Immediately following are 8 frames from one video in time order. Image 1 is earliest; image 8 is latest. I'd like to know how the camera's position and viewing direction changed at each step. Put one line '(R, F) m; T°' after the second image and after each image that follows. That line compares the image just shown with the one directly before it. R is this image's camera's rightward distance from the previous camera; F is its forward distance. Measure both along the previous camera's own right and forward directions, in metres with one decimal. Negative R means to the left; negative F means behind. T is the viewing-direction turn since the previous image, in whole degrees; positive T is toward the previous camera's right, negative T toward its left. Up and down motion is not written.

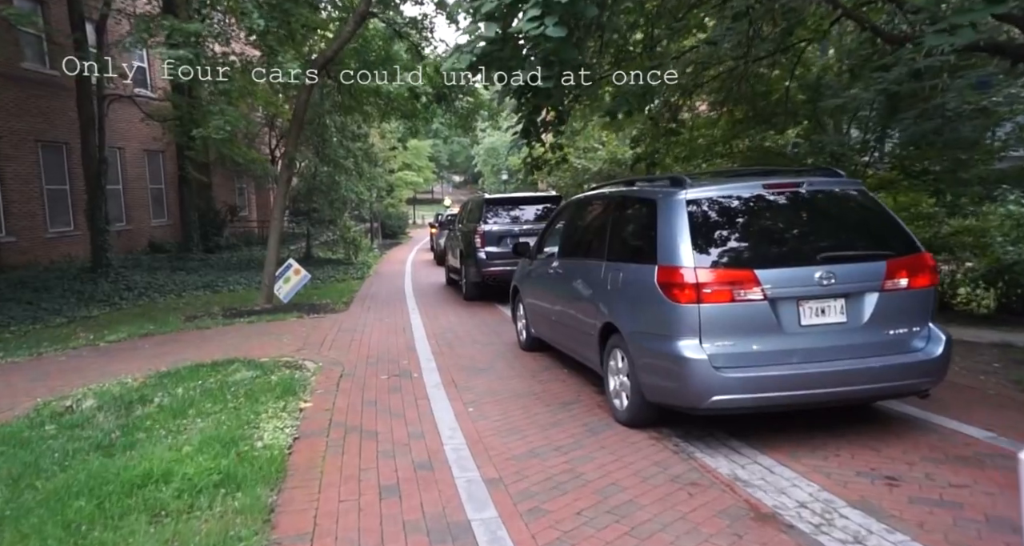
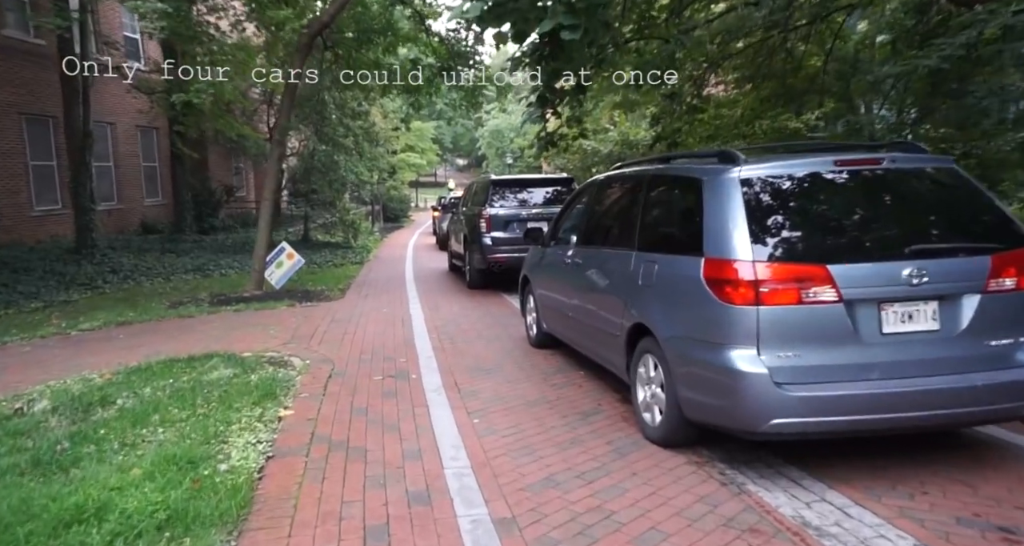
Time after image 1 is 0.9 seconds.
(-0.1, +0.7) m; 0°
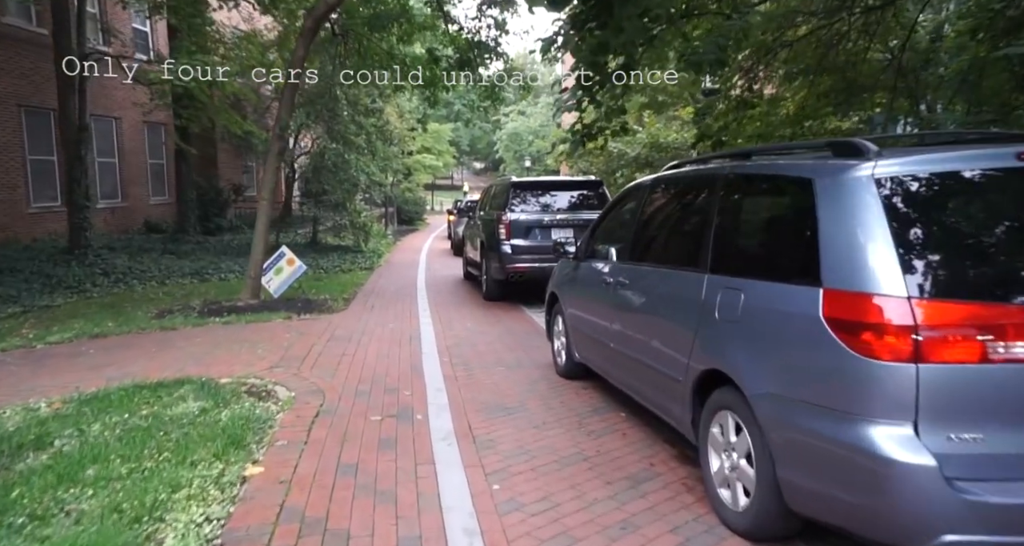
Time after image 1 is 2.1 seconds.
(-0.1, +1.0) m; -1°
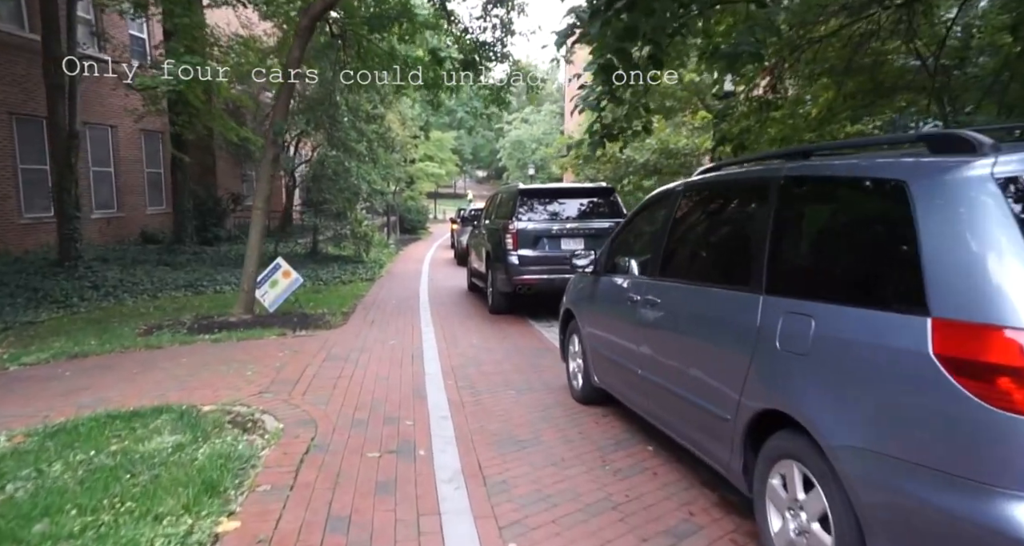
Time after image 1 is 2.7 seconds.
(-0.1, +0.5) m; 0°
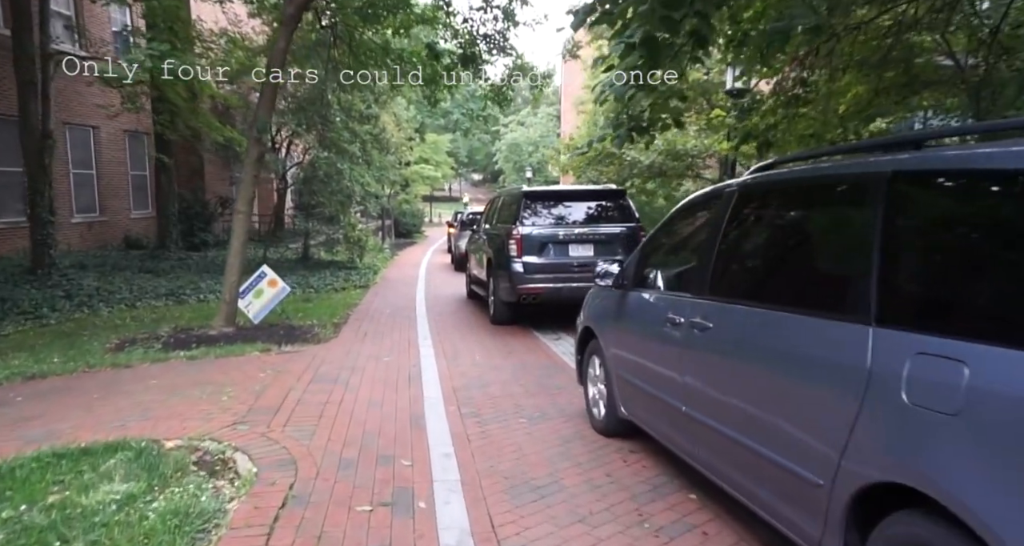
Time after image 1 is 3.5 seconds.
(-0.1, +0.7) m; 0°
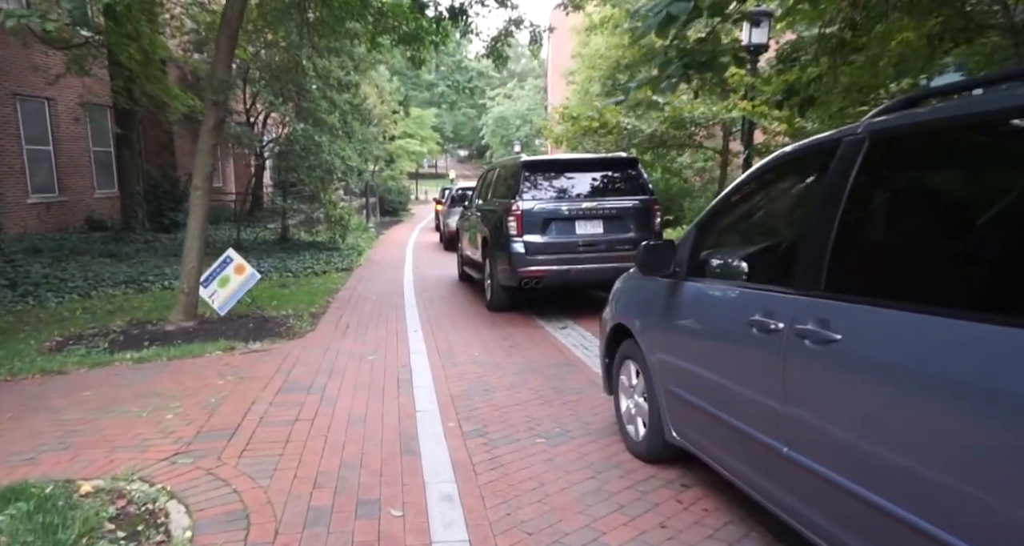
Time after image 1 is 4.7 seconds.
(-0.2, +1.0) m; +1°
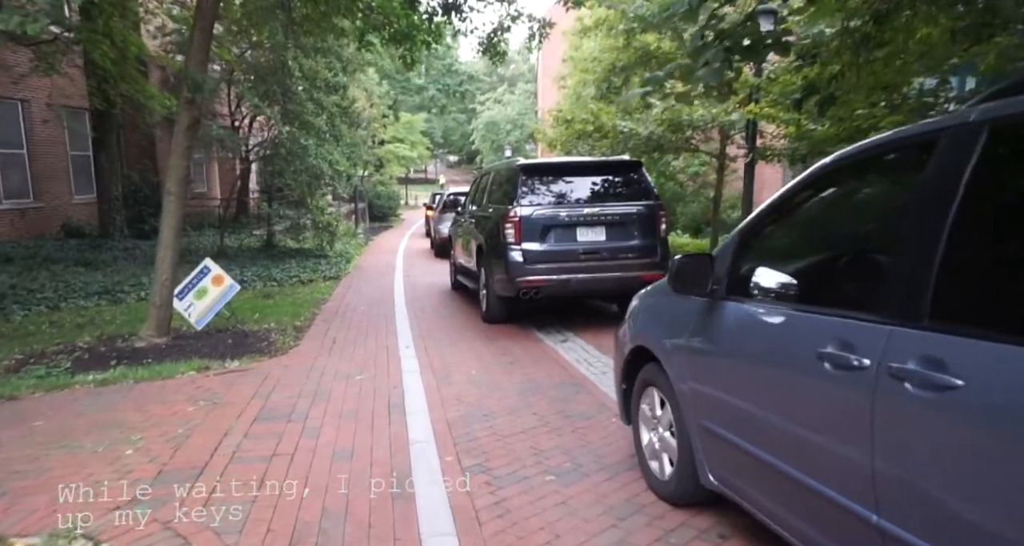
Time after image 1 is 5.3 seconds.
(-0.1, +0.5) m; +1°
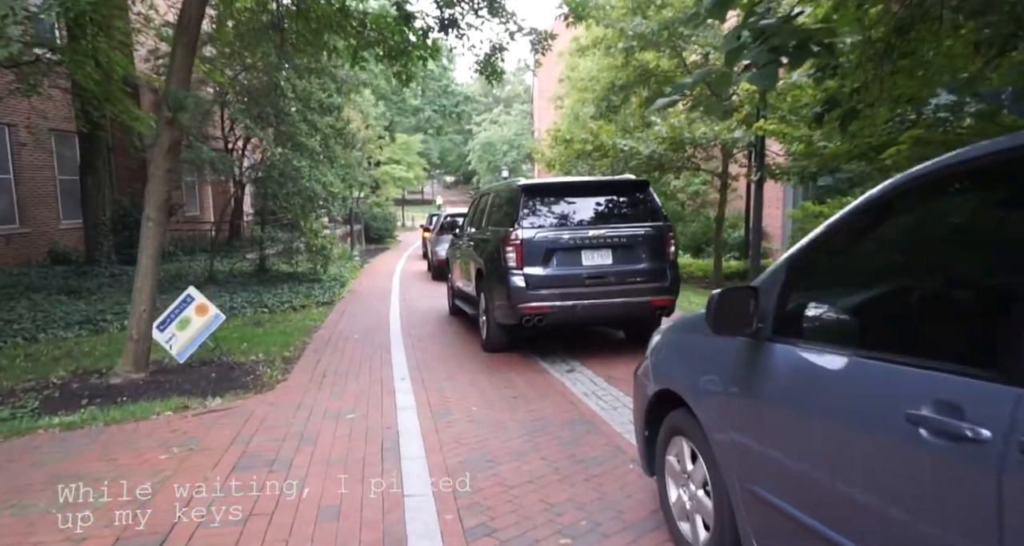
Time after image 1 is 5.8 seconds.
(-0.1, +0.4) m; 0°
